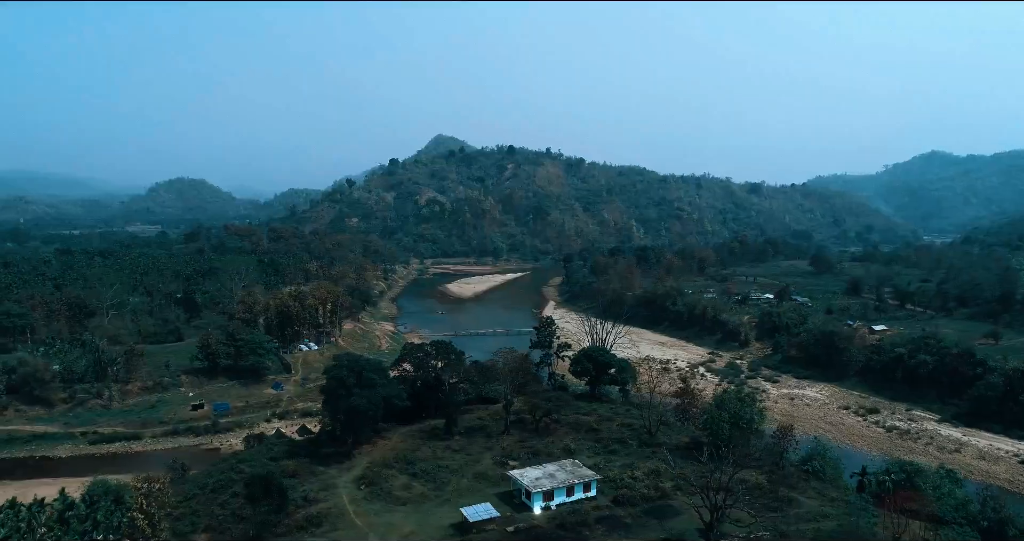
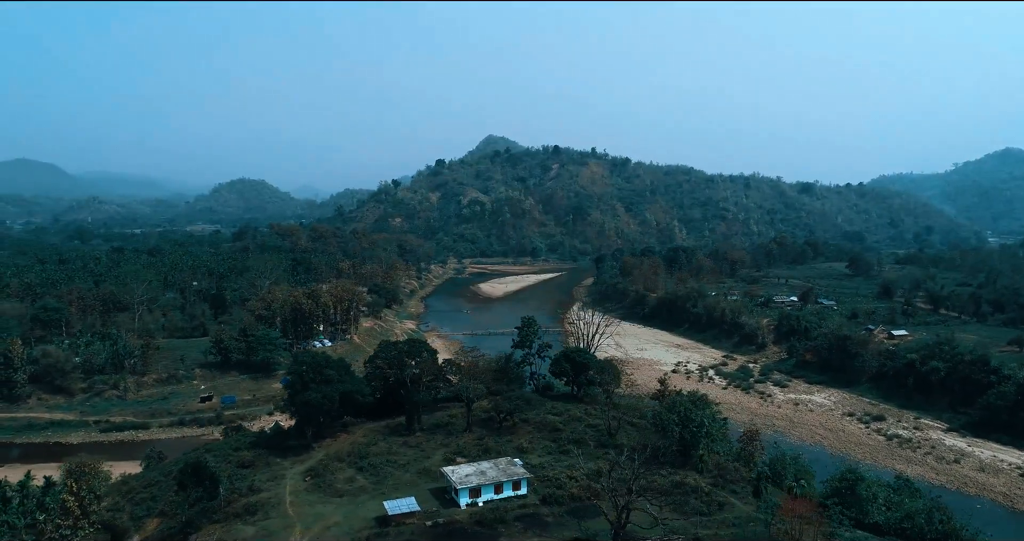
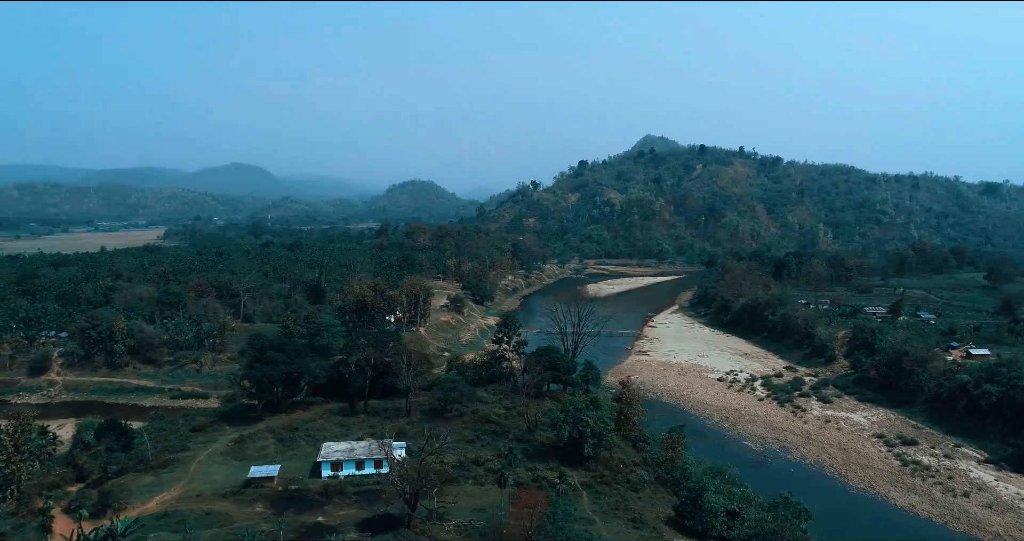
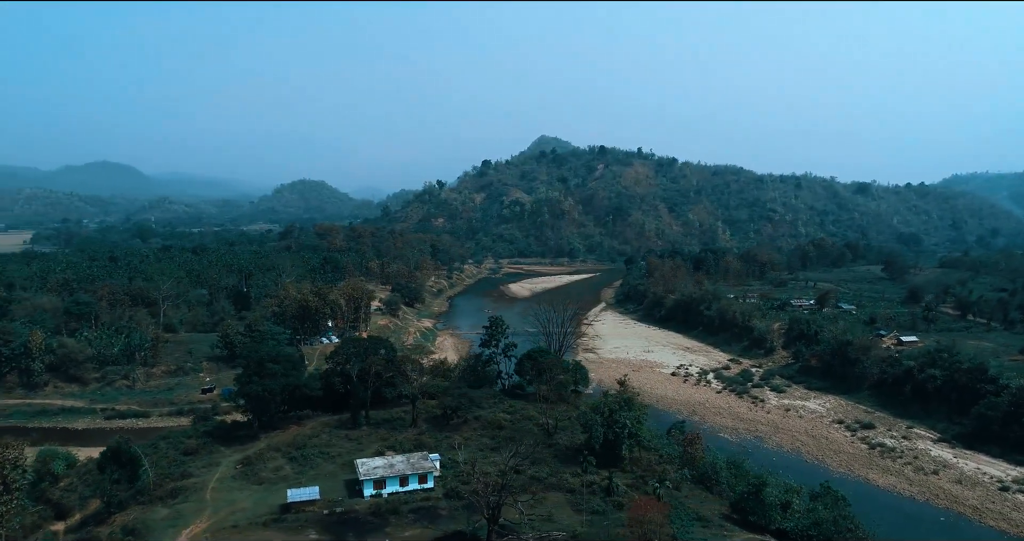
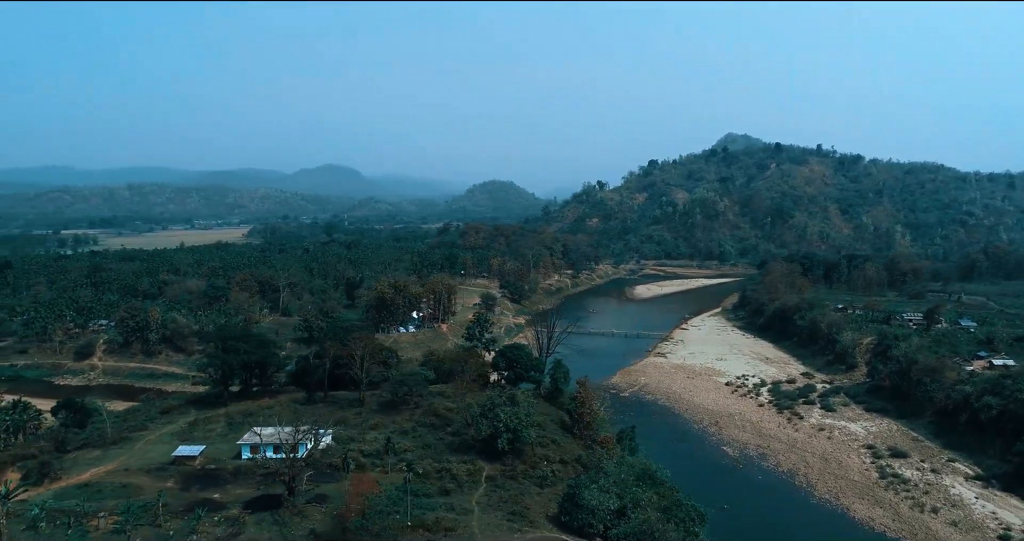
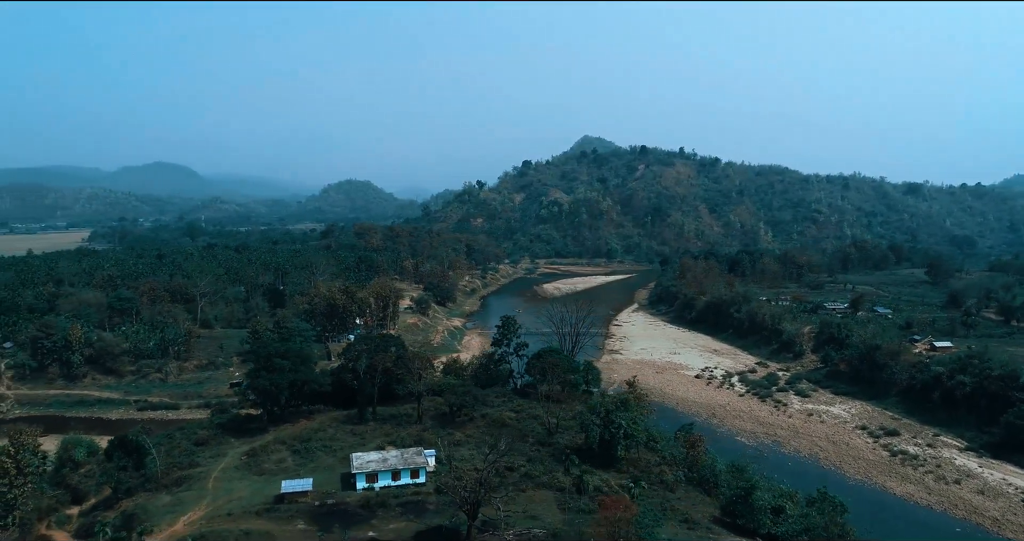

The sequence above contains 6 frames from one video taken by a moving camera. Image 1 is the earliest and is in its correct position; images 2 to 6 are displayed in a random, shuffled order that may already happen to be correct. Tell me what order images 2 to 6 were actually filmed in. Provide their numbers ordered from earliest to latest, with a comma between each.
2, 4, 6, 3, 5
